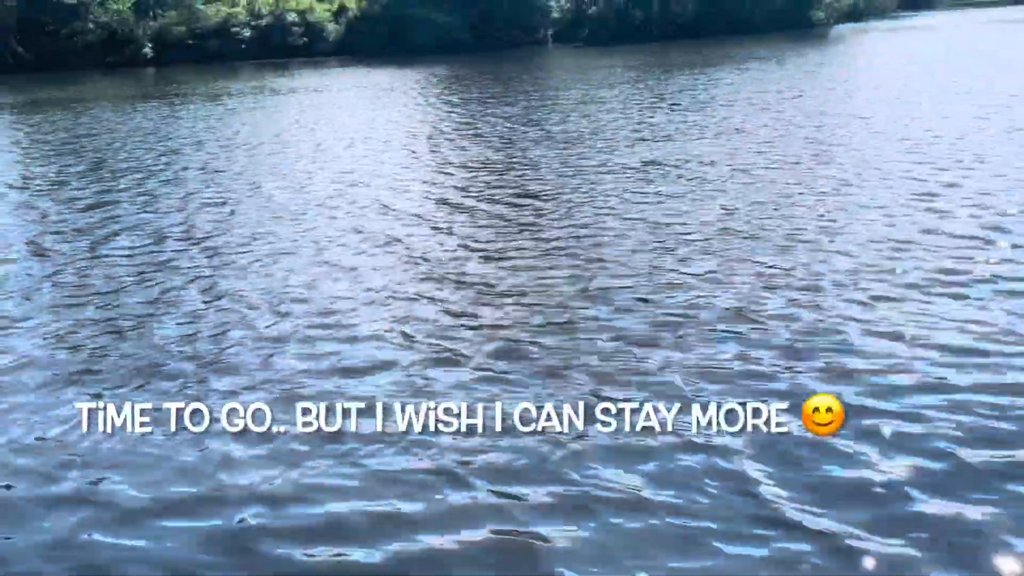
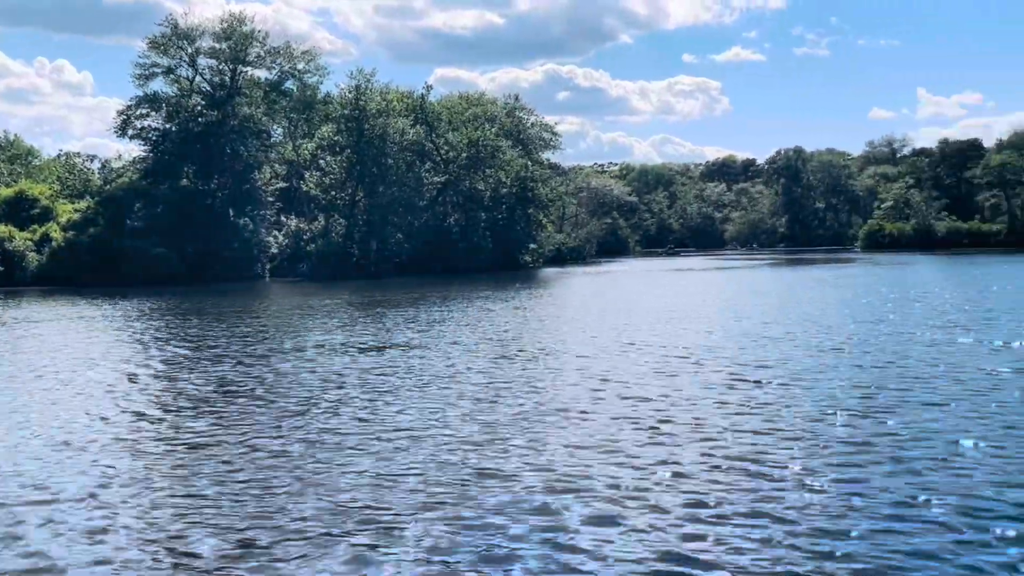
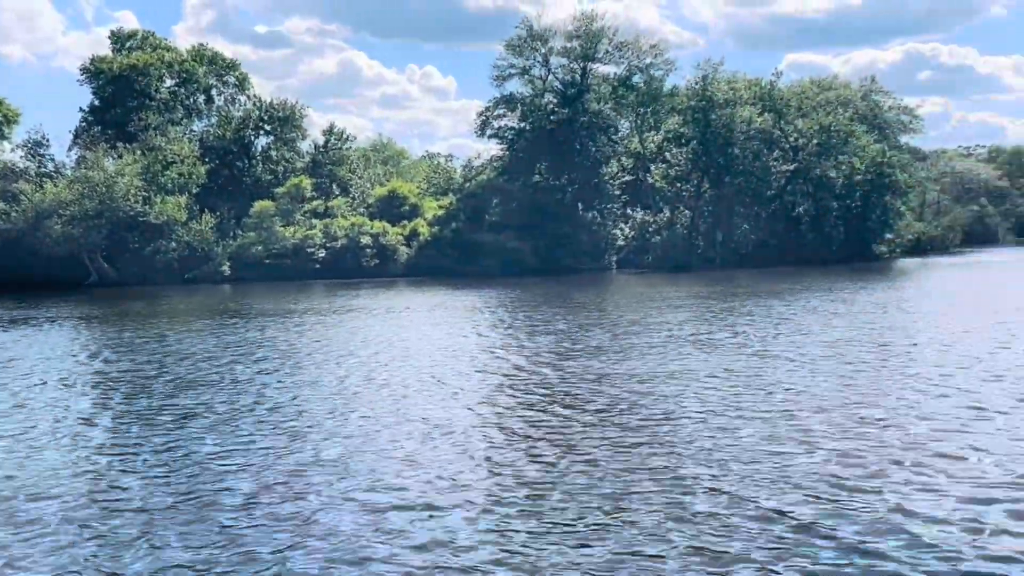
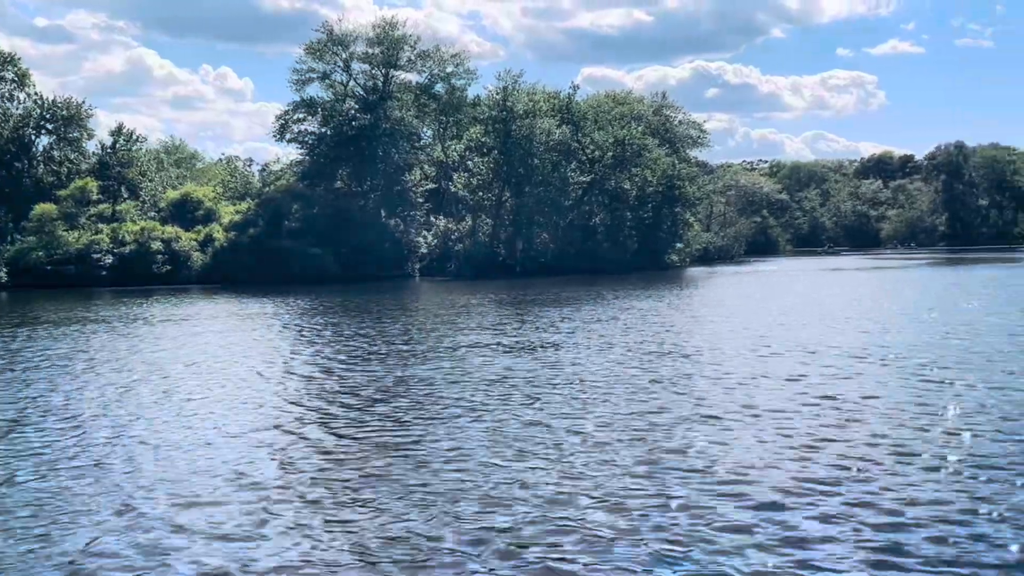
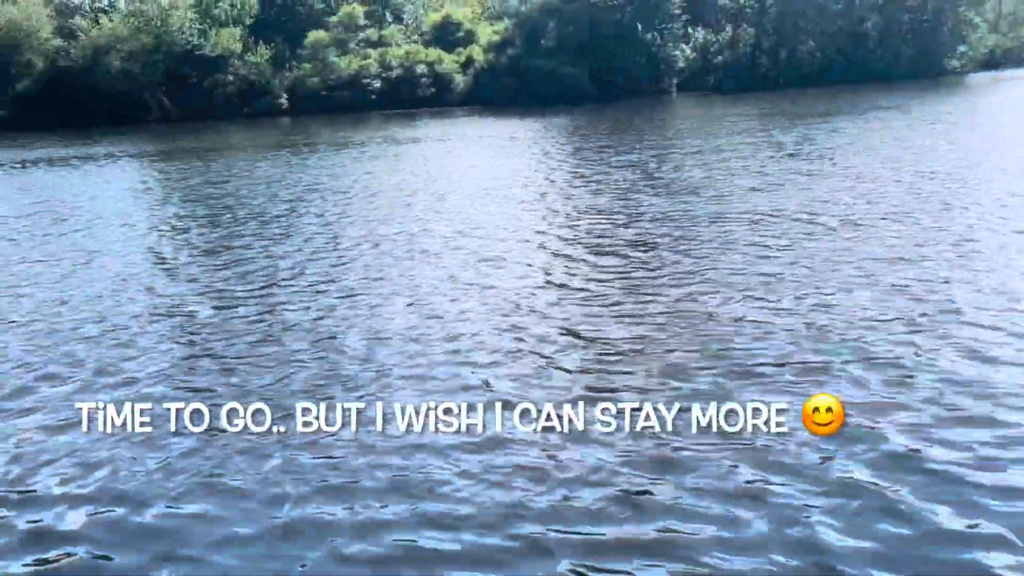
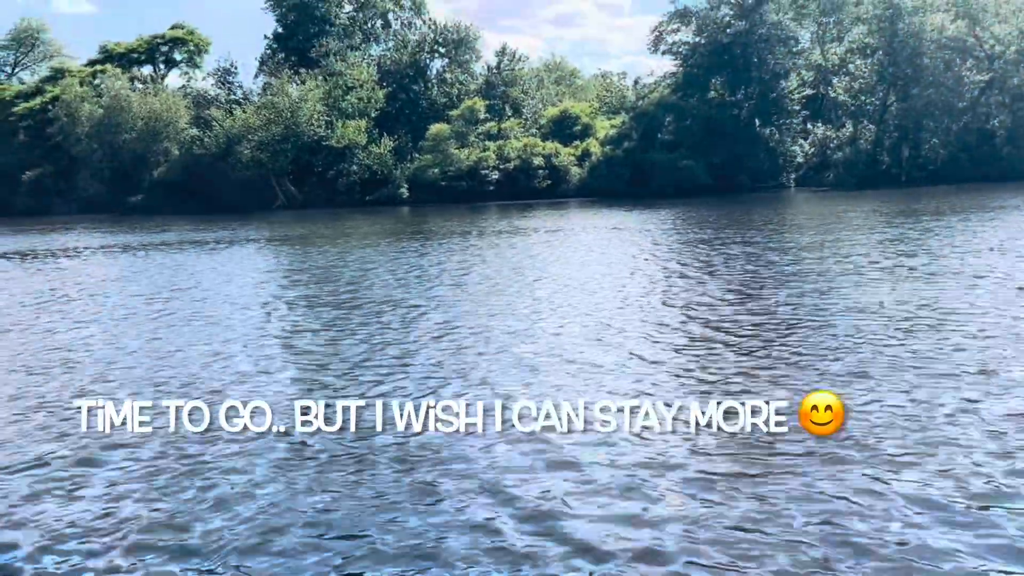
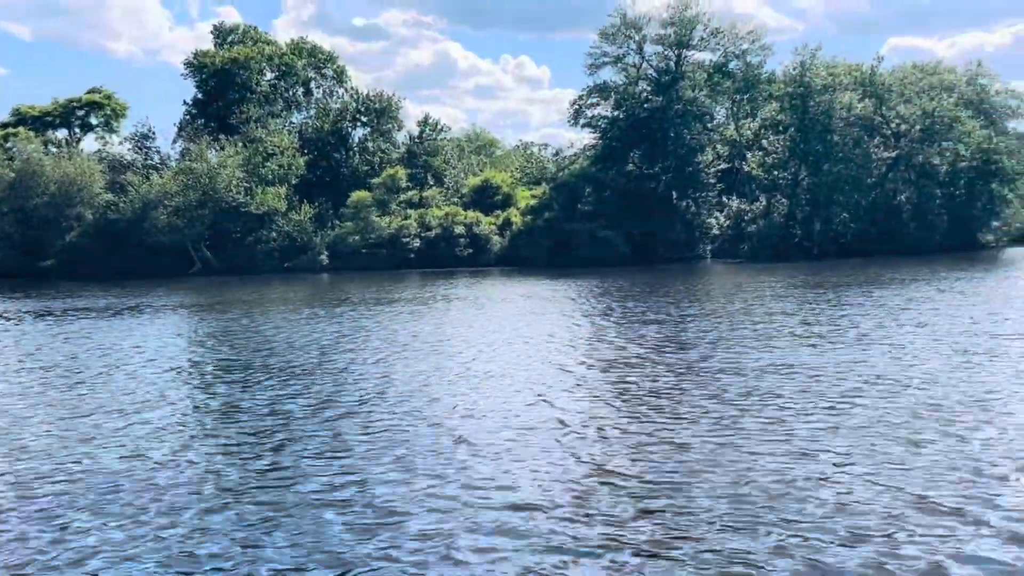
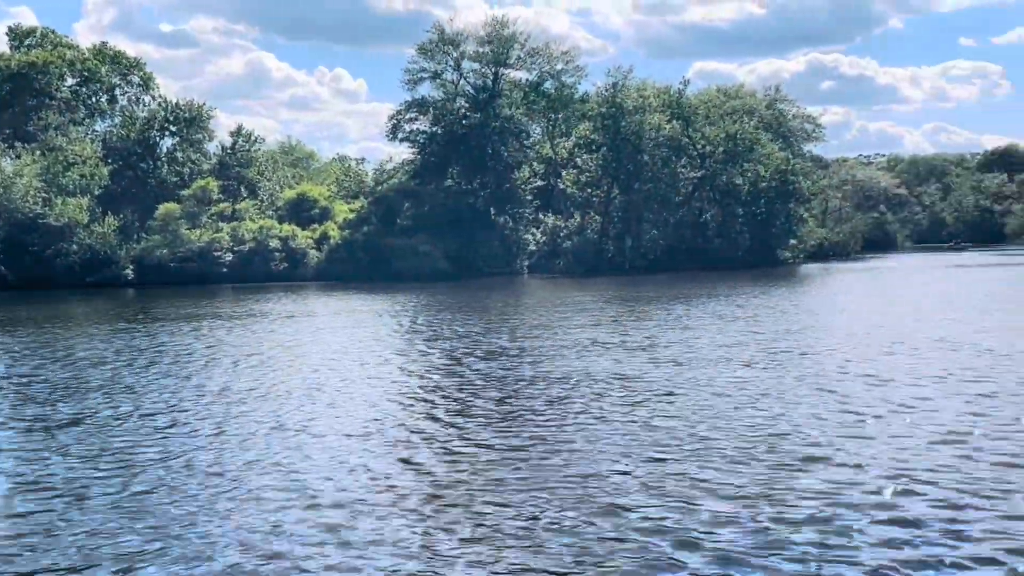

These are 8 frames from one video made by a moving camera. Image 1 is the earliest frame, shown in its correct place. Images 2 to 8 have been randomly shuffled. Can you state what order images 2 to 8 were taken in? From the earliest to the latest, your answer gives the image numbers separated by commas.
5, 6, 7, 3, 8, 4, 2
